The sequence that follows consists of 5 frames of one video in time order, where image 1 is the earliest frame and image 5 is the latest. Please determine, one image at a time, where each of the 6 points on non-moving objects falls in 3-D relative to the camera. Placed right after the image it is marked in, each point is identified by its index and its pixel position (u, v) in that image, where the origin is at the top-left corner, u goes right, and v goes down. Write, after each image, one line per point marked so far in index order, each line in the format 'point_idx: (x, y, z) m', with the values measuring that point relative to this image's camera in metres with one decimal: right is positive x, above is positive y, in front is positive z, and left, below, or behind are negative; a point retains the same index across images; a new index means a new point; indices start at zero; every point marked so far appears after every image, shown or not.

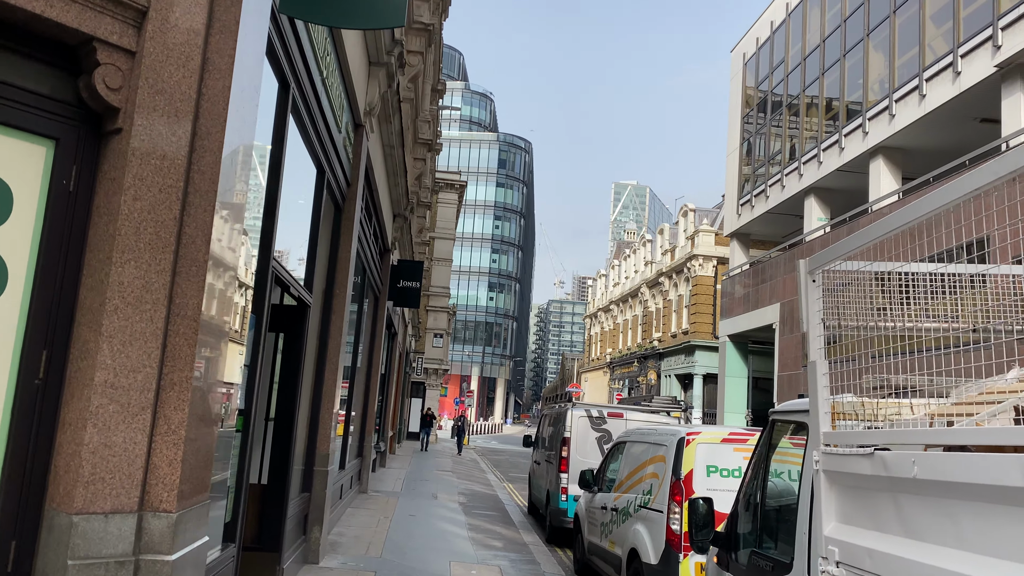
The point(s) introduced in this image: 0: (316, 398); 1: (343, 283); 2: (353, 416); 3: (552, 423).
0: (-1.7, -0.9, +7.3) m
1: (-1.5, +0.1, +7.4) m
2: (-2.3, -1.8, +12.0) m
3: (+0.6, -1.9, +11.6) m
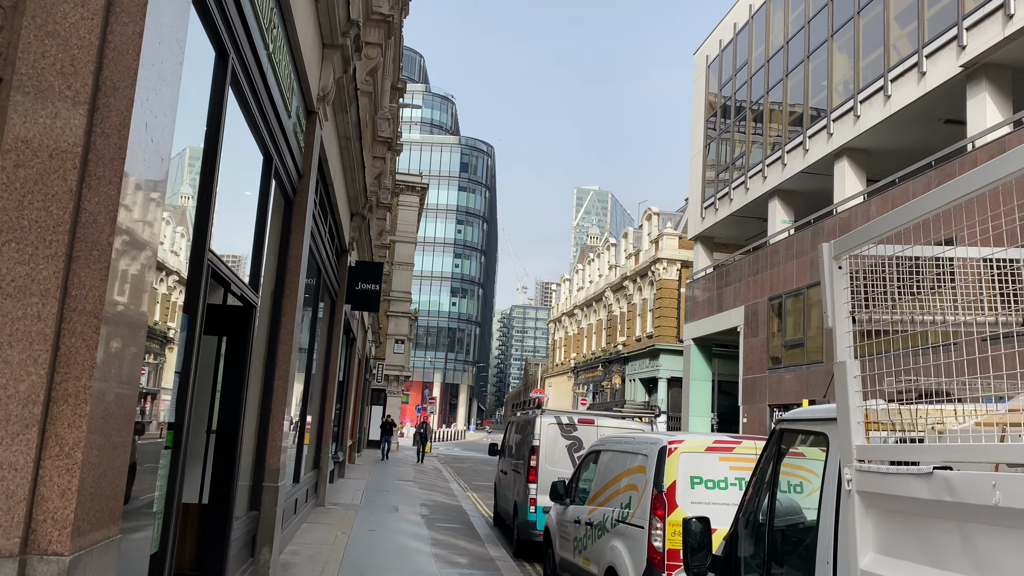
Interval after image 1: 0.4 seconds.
0: (-2.0, -0.9, +6.7) m
1: (-1.8, +0.1, +6.9) m
2: (-2.7, -1.8, +11.3) m
3: (+0.1, -1.9, +11.2) m
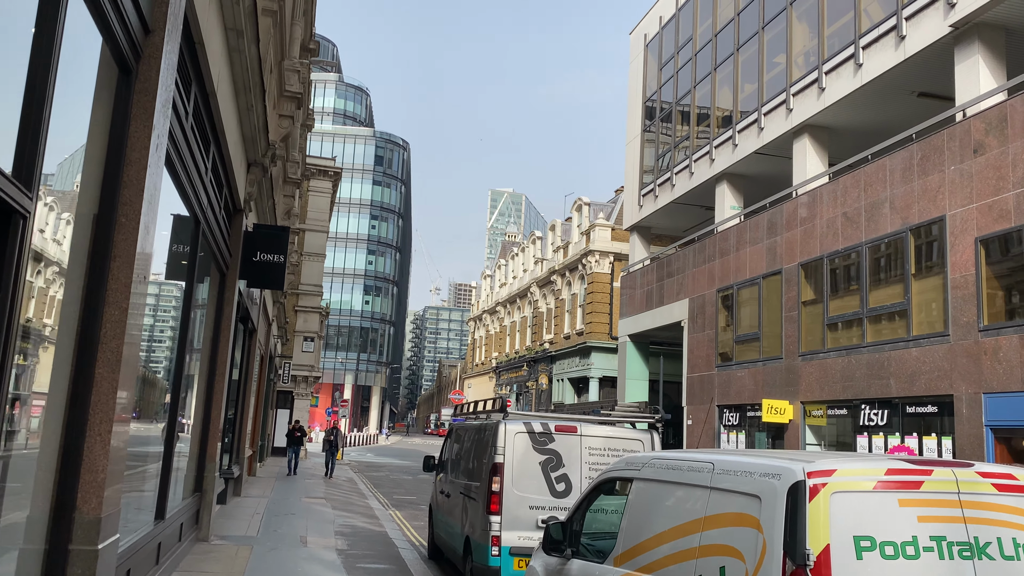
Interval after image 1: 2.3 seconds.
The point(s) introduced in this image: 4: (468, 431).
0: (-2.0, -0.6, +4.0) m
1: (-1.9, +0.4, +4.2) m
2: (-3.3, -1.5, +8.5) m
3: (-0.4, -1.6, +8.6) m
4: (-0.5, -1.5, +8.9) m
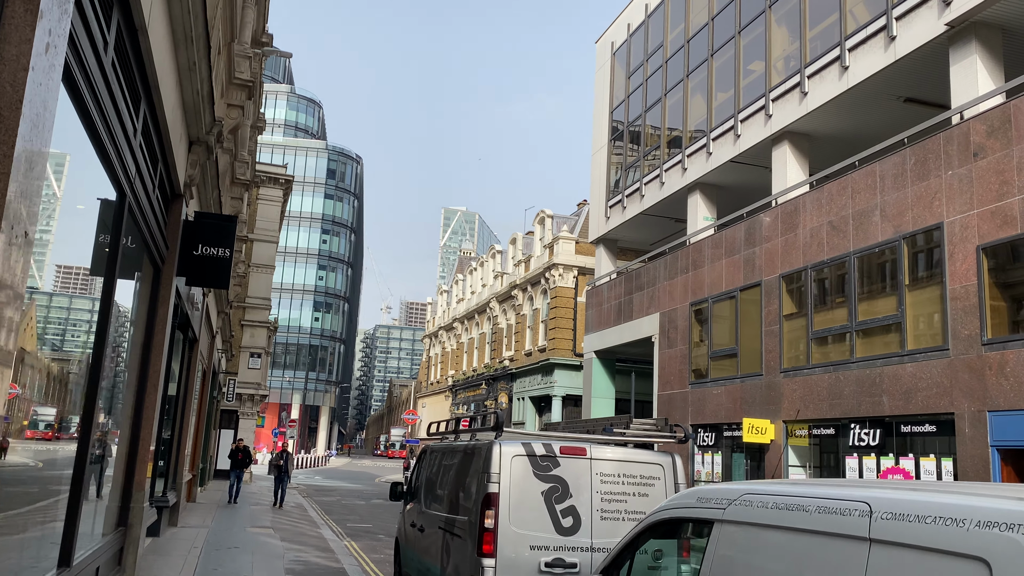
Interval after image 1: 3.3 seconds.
0: (-1.9, -0.4, +2.6) m
1: (-1.7, +0.5, +2.9) m
2: (-3.4, -1.4, +7.1) m
3: (-0.6, -1.5, +7.4) m
4: (-0.6, -1.5, +7.6) m
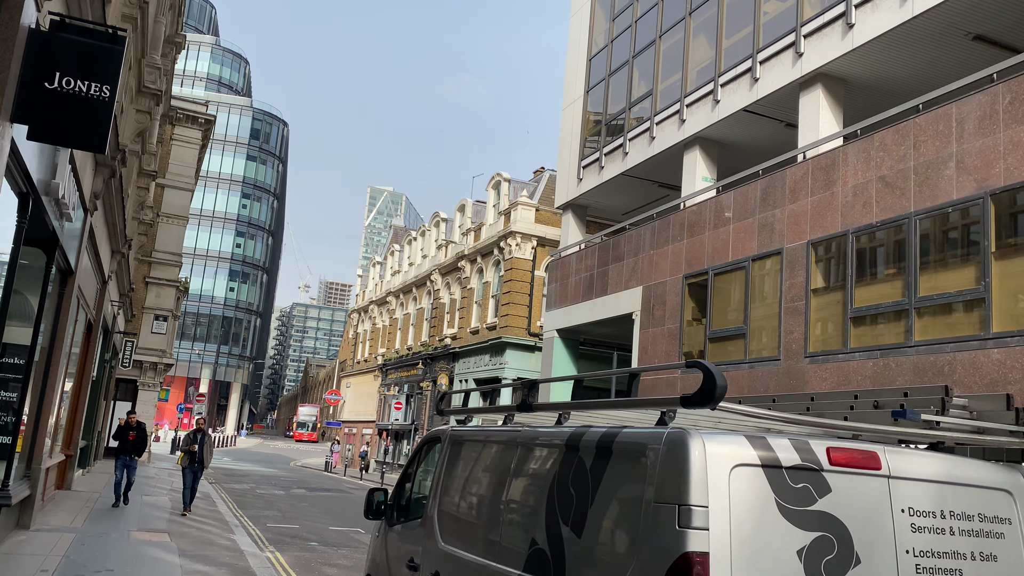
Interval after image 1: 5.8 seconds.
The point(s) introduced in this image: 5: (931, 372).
0: (-0.9, +0.2, -0.8) m
1: (-0.7, +1.2, -0.6) m
2: (-2.9, -0.6, +3.5) m
3: (-0.1, -0.9, +4.0) m
4: (-0.1, -0.8, +4.2) m
5: (+6.0, -1.2, +12.1) m
